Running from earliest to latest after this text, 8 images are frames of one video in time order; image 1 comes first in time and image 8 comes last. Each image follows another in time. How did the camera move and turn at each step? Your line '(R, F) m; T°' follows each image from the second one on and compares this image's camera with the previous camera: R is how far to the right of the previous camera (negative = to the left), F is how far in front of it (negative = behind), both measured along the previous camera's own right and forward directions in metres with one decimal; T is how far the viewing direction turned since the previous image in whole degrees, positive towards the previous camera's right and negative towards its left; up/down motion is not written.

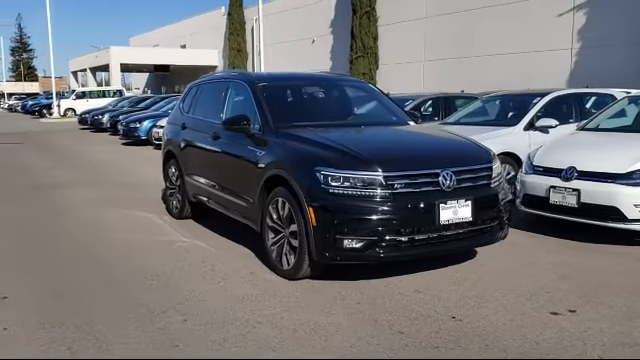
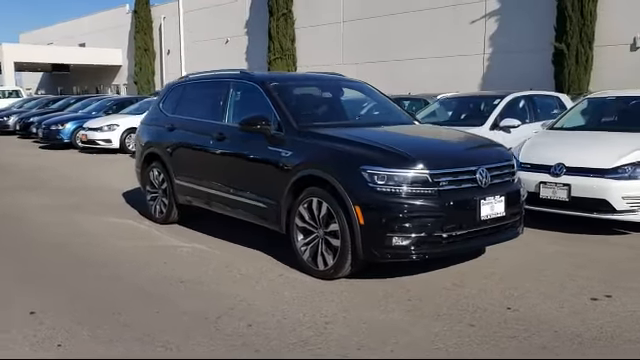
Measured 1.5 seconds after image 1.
(-1.2, +0.1) m; +10°
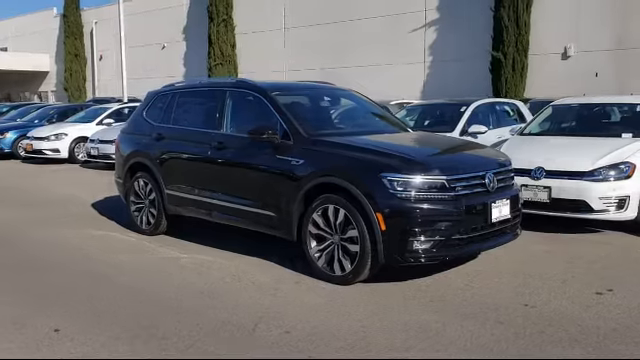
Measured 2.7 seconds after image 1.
(-0.7, -0.1) m; +7°
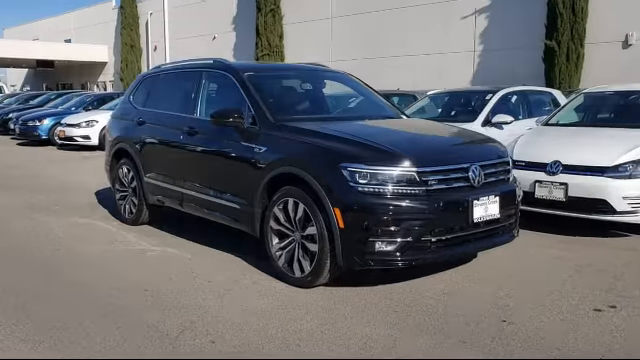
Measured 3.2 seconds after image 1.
(+0.8, +0.6) m; -6°
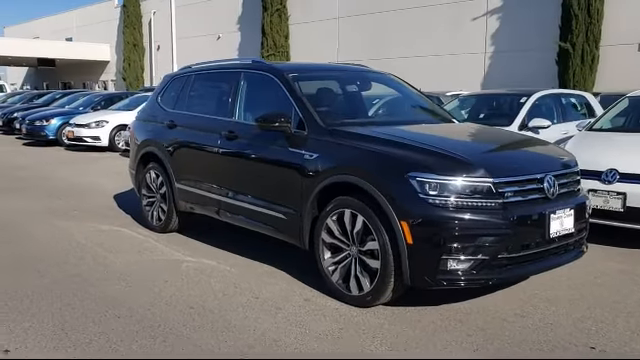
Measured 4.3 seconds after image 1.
(-0.5, +0.3) m; 0°
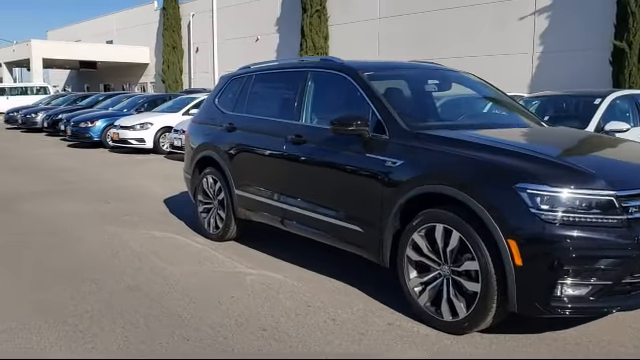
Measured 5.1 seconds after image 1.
(-0.4, +0.4) m; -3°
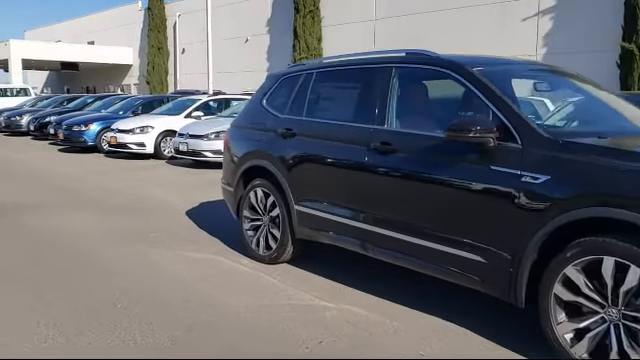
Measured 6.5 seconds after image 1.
(-0.8, +0.8) m; +2°
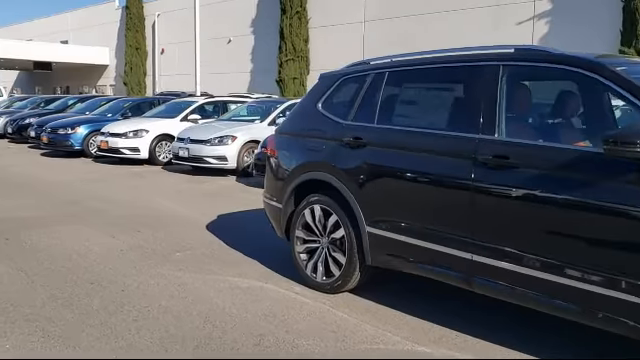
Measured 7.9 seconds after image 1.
(-0.8, +0.8) m; +3°
